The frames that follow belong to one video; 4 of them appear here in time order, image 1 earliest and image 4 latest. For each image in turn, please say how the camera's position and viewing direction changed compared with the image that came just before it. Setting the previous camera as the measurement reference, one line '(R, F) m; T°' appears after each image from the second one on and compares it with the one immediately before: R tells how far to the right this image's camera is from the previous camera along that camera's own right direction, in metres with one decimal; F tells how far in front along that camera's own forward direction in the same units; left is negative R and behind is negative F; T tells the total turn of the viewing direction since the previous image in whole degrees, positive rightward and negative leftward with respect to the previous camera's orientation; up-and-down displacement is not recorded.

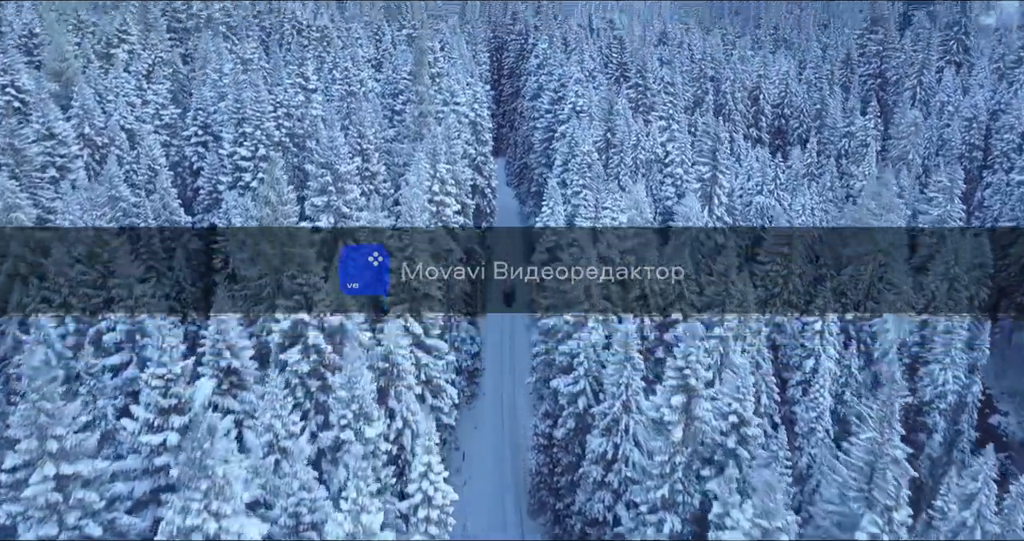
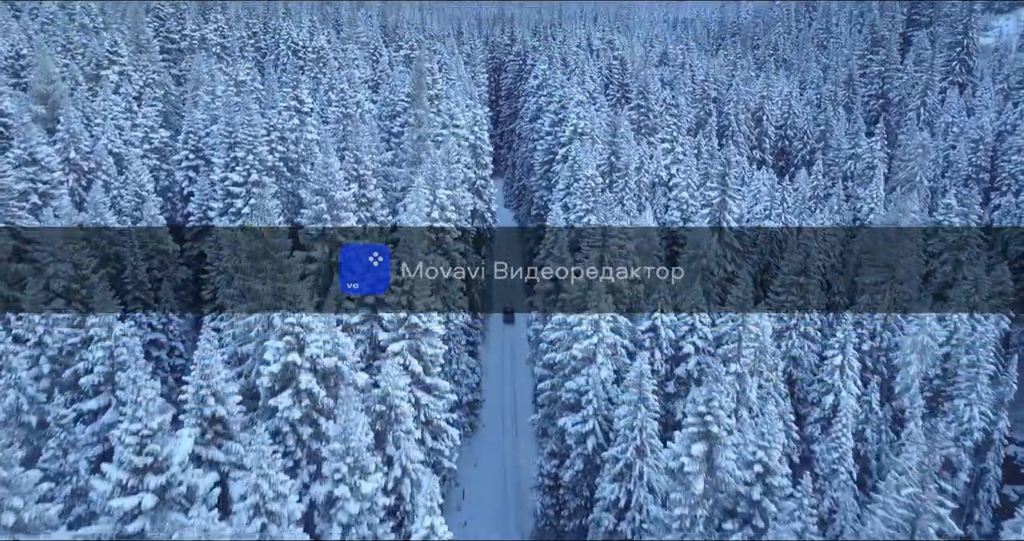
(-0.3, +1.6) m; 0°
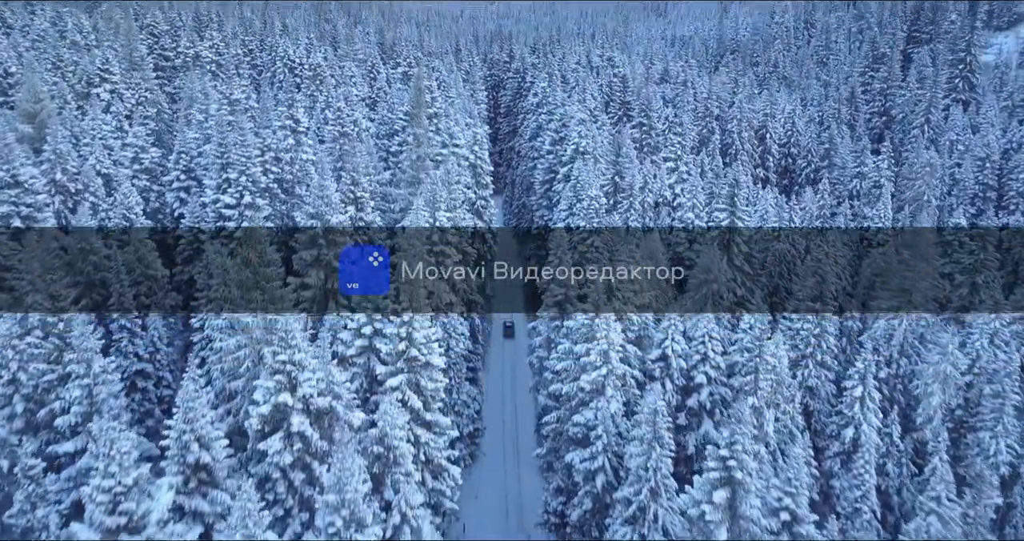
(-0.3, +1.4) m; 0°
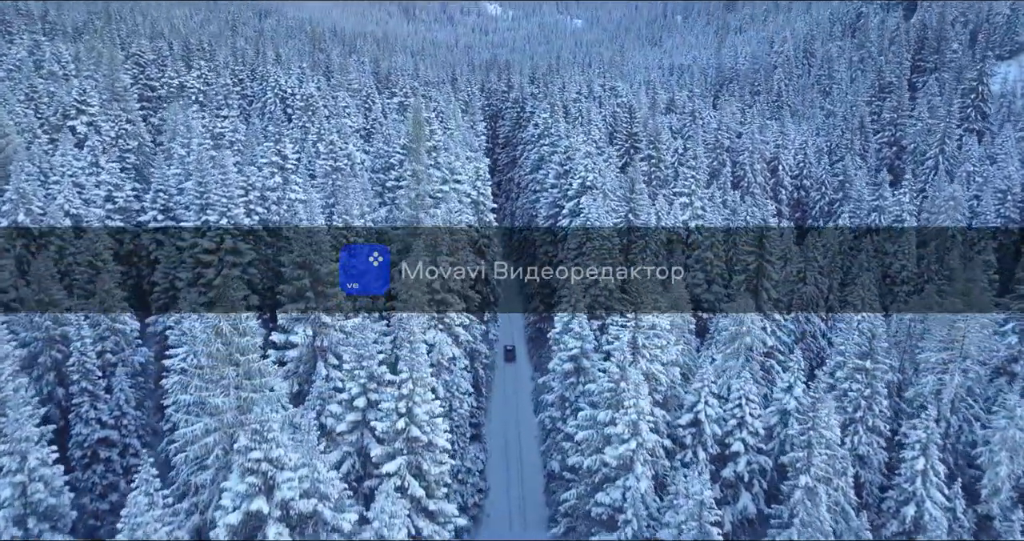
(-0.7, +3.5) m; 0°
